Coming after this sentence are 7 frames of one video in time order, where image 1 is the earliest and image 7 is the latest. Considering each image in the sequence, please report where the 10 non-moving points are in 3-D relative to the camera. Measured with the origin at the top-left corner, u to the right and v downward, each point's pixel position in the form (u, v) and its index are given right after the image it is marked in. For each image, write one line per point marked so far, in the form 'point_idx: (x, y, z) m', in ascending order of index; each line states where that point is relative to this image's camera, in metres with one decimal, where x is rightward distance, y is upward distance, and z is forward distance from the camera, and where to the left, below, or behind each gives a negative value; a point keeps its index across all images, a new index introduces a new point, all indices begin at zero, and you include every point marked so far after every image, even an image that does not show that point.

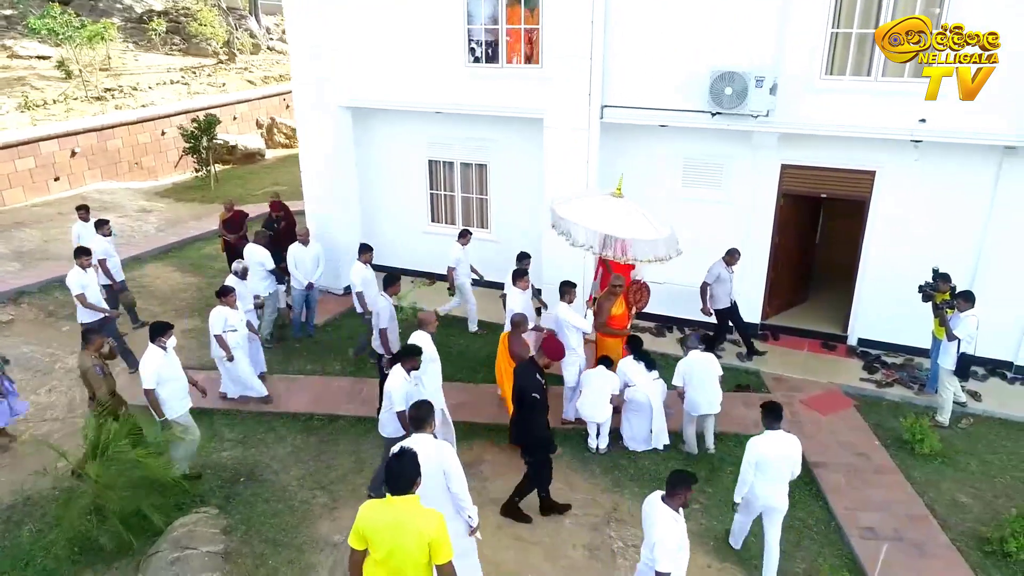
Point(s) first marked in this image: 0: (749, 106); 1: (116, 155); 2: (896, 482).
0: (+2.6, +2.0, +8.1) m
1: (-9.5, +3.2, +17.4) m
2: (+3.7, -1.9, +7.0) m
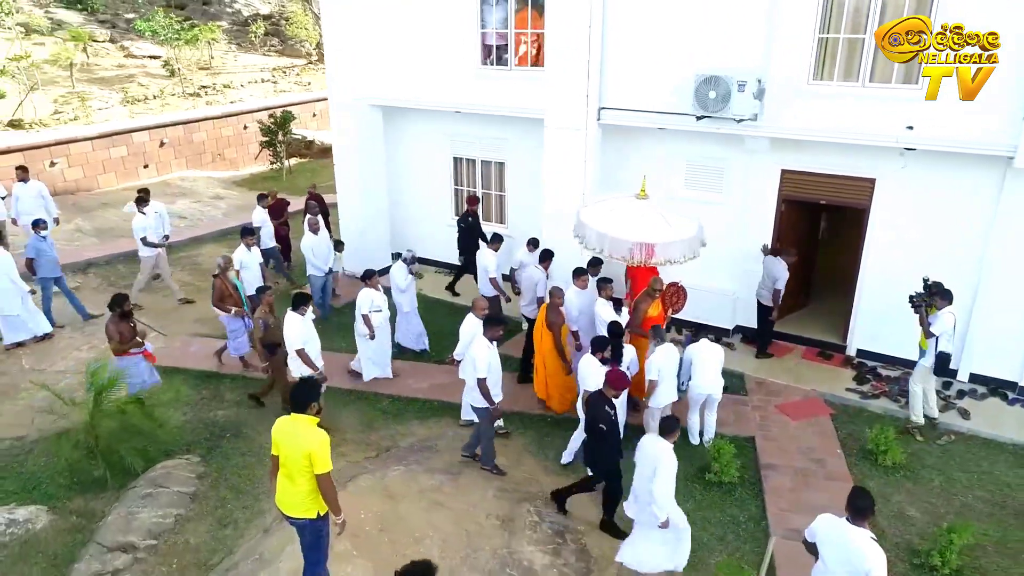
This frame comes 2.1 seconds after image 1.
0: (+2.4, +2.0, +8.2) m
1: (-8.2, +3.7, +19.1) m
2: (+3.2, -1.9, +7.0) m
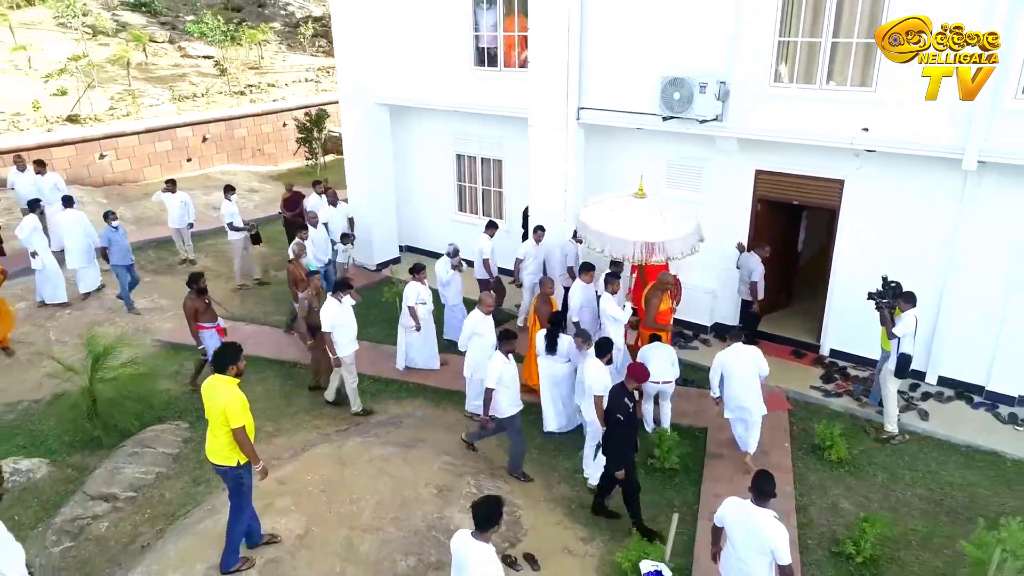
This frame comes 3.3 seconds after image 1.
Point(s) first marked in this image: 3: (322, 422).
0: (+2.1, +2.1, +8.5) m
1: (-7.5, +4.0, +20.2) m
2: (+2.7, -1.9, +7.2) m
3: (-2.1, -1.5, +8.2) m
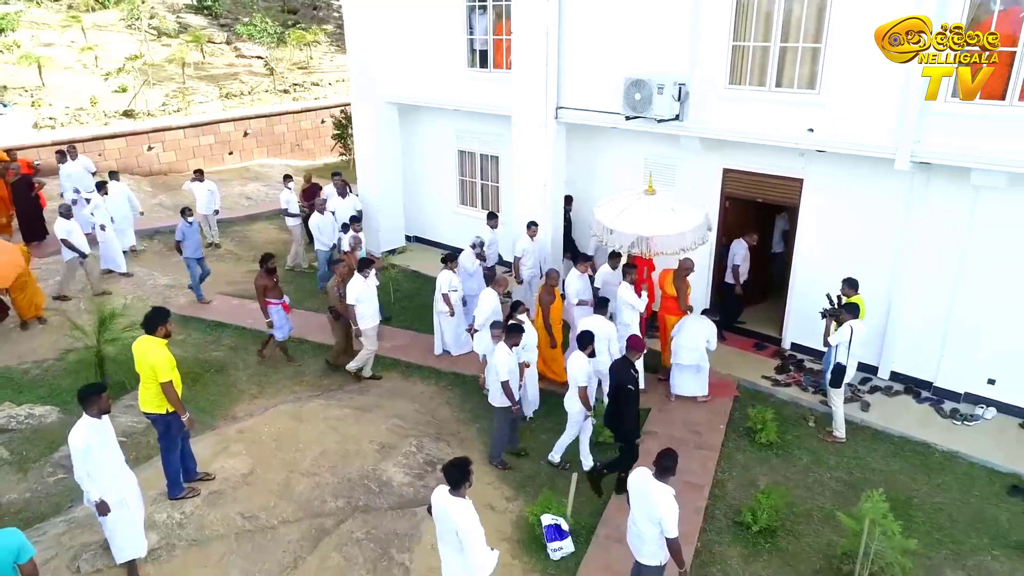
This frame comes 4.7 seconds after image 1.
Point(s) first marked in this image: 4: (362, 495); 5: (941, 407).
0: (+1.8, +2.2, +9.0) m
1: (-6.8, +4.4, +21.4) m
2: (+2.0, -1.8, +7.7) m
3: (-2.6, -1.2, +9.0) m
4: (-1.3, -1.9, +6.5) m
5: (+5.0, -1.4, +8.5) m
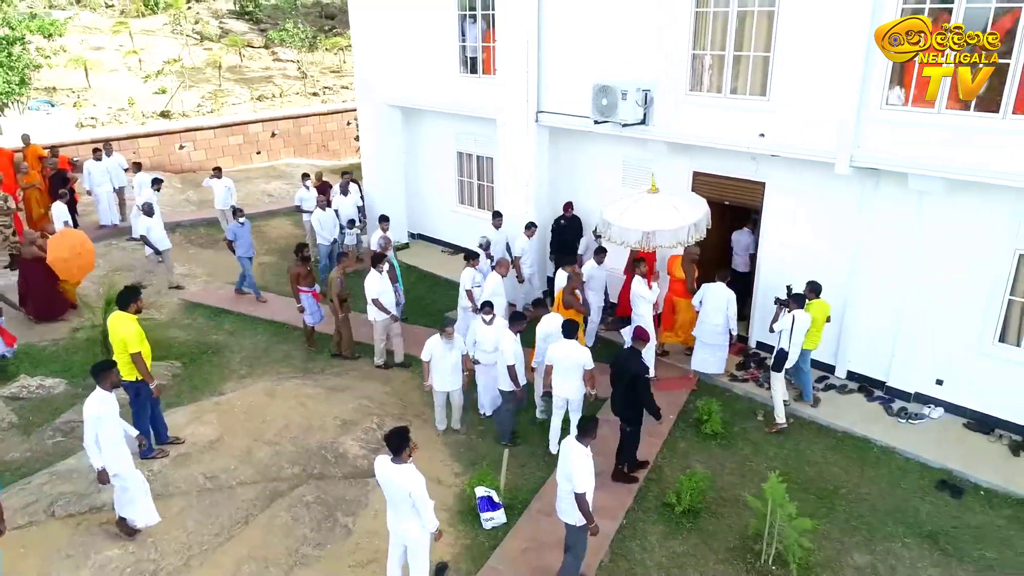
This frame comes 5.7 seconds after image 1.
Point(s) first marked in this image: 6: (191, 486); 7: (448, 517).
0: (+1.4, +2.2, +9.4) m
1: (-6.3, +4.6, +22.4) m
2: (+1.5, -1.7, +8.1) m
3: (-3.1, -1.1, +9.8) m
4: (-1.9, -1.7, +7.2) m
5: (+4.6, -1.4, +8.8) m
6: (-2.9, -1.8, +6.6) m
7: (-0.6, -2.2, +6.9) m
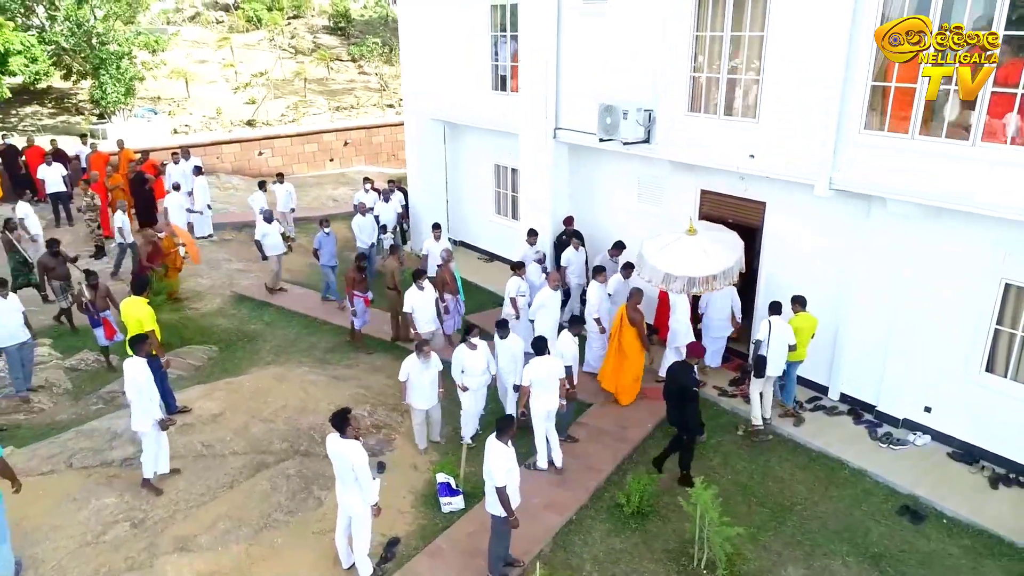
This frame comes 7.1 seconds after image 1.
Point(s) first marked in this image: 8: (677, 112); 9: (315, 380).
0: (+1.5, +2.1, +9.8) m
1: (-4.4, +4.6, +23.7) m
2: (+1.3, -1.9, +8.4) m
3: (-3.0, -1.0, +10.7) m
4: (-2.3, -1.7, +8.0) m
5: (+4.4, -1.7, +8.7) m
6: (-3.4, -1.7, +7.6) m
7: (-1.0, -2.2, +7.5) m
8: (+2.2, +2.3, +9.5) m
9: (-2.5, -1.2, +9.2) m
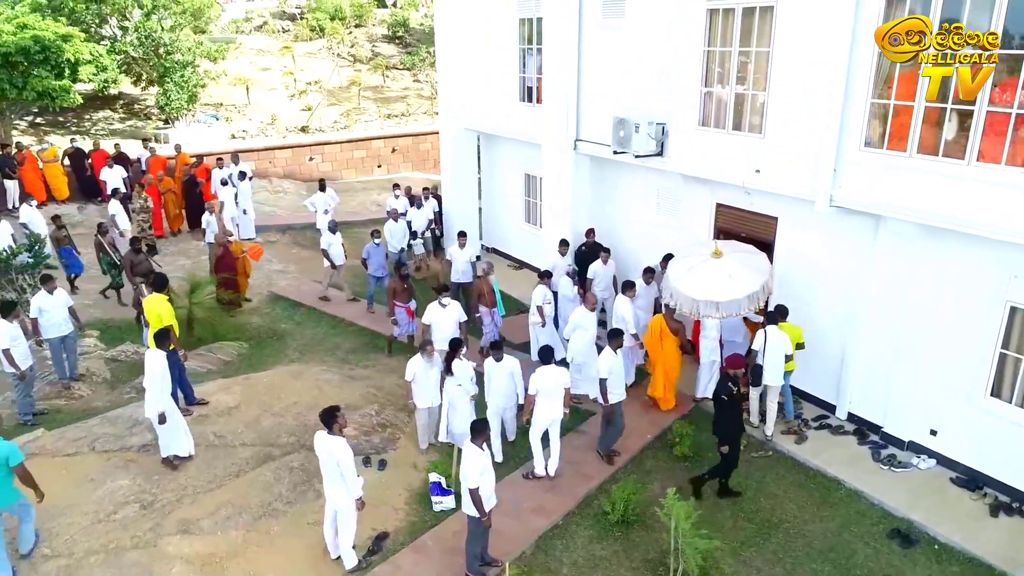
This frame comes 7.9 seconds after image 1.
0: (+1.7, +1.9, +10.0) m
1: (-2.9, +4.5, +24.3) m
2: (+1.2, -2.0, +8.6) m
3: (-2.8, -1.1, +11.2) m
4: (-2.3, -1.7, +8.4) m
5: (+4.3, -1.9, +8.6) m
6: (-3.4, -1.7, +8.1) m
7: (-1.1, -2.3, +7.9) m
8: (+2.3, +2.1, +9.5) m
9: (-2.4, -1.2, +9.7) m
